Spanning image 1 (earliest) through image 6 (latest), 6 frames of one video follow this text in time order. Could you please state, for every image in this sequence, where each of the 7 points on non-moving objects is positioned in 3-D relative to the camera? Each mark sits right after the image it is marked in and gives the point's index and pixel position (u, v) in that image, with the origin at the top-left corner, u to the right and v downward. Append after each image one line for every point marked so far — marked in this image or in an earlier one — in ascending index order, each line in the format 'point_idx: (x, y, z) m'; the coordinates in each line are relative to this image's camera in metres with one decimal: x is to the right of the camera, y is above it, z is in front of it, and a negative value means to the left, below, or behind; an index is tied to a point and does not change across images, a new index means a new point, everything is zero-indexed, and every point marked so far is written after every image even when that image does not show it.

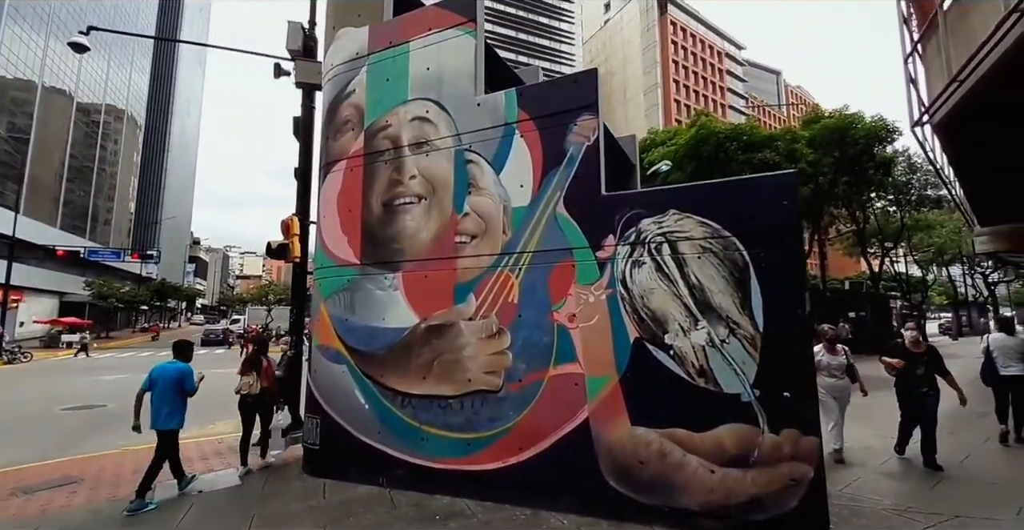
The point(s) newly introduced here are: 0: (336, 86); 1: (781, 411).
0: (-2.2, +2.3, +6.9) m
1: (+2.1, -1.1, +4.3) m
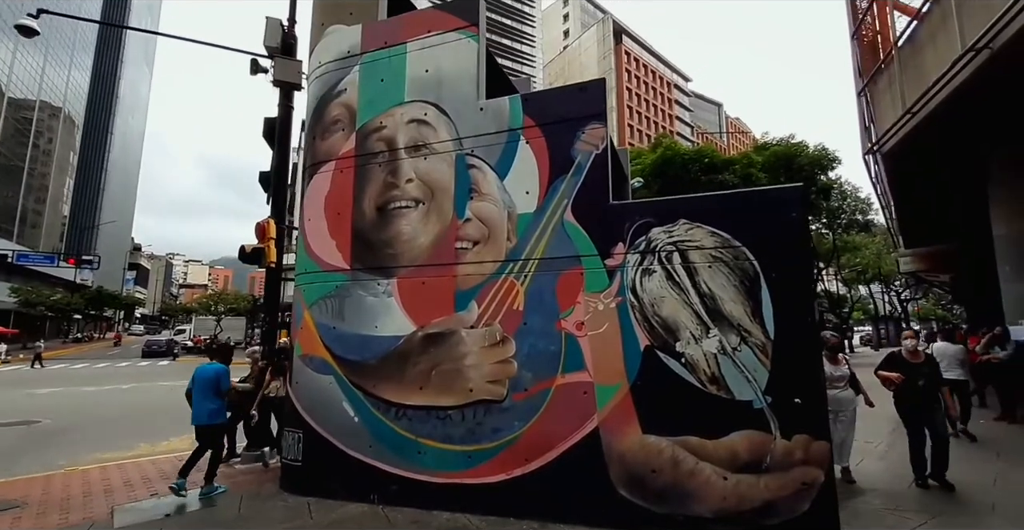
0: (-2.3, +2.2, +6.6) m
1: (+2.2, -1.2, +4.4) m
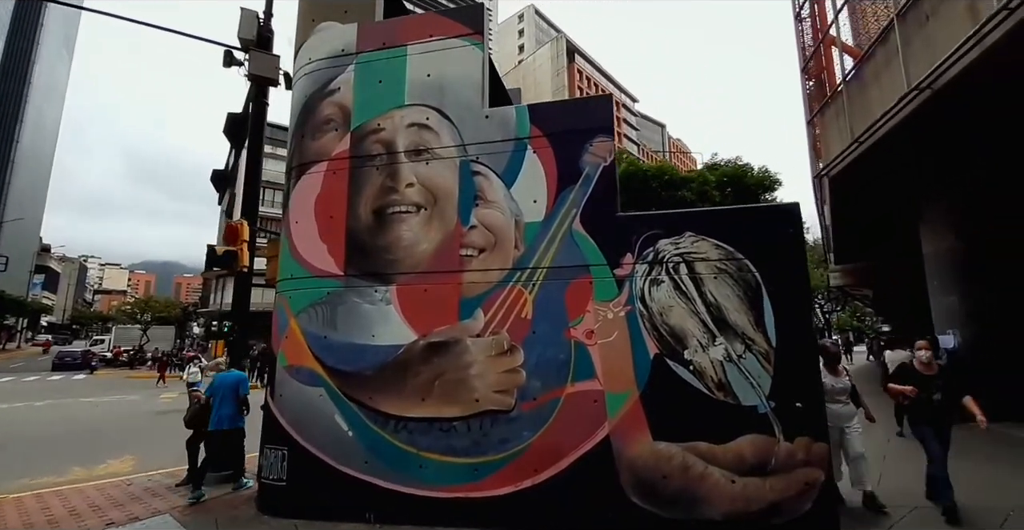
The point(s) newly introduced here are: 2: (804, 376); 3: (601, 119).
0: (-2.3, +2.1, +6.3) m
1: (+2.4, -1.3, +4.6) m
2: (+2.5, -1.0, +4.7) m
3: (+0.9, +1.4, +5.4) m
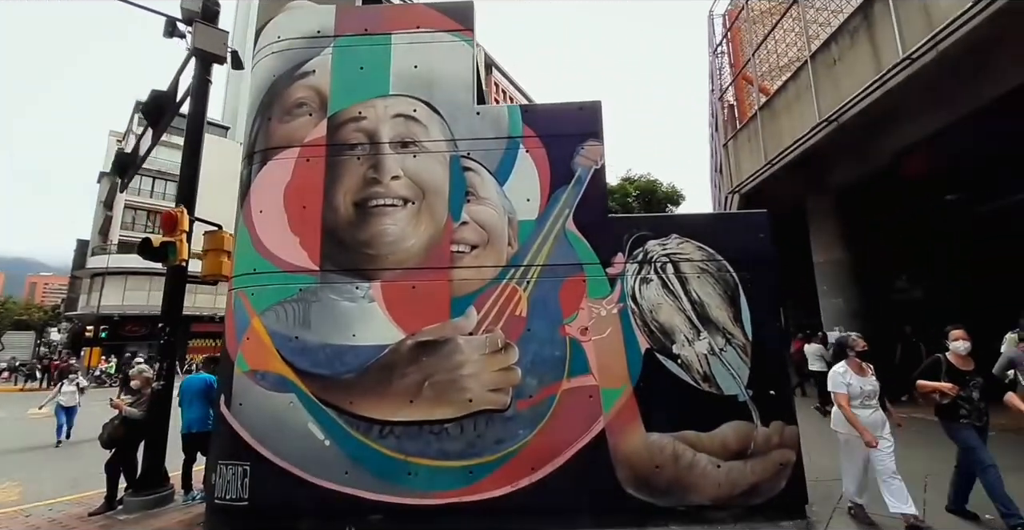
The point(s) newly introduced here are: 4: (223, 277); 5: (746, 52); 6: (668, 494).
0: (-2.5, +2.2, +5.9) m
1: (+2.4, -1.3, +5.1) m
2: (+2.5, -1.0, +5.2) m
3: (+0.8, +1.4, +5.6) m
4: (-3.7, -0.2, +6.8) m
5: (+4.7, +4.1, +10.6) m
6: (+1.4, -2.1, +5.0) m
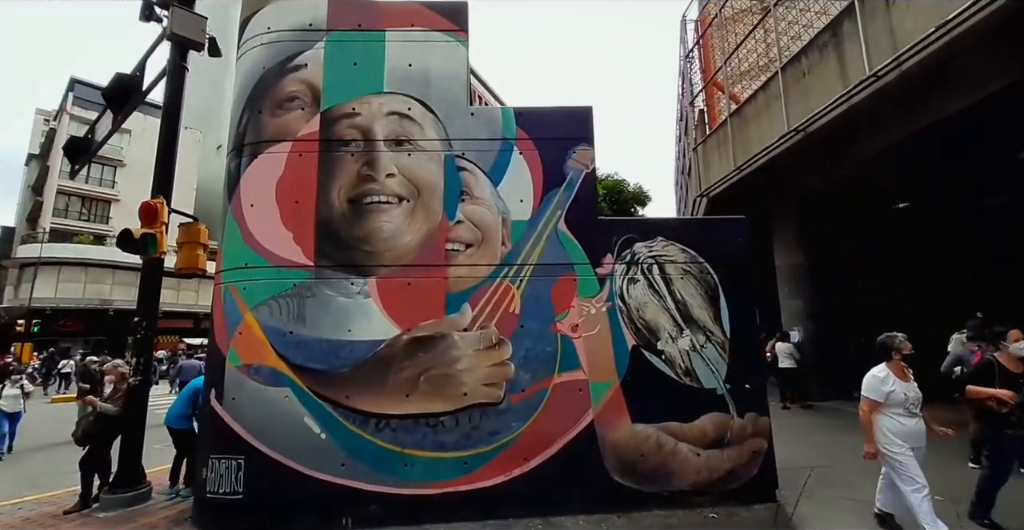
0: (-2.6, +2.2, +5.8) m
1: (+2.4, -1.4, +5.5) m
2: (+2.5, -1.0, +5.5) m
3: (+0.8, +1.4, +5.8) m
4: (-3.9, -0.1, +6.7) m
5: (+4.3, +4.2, +11.1) m
6: (+1.4, -2.1, +5.3) m
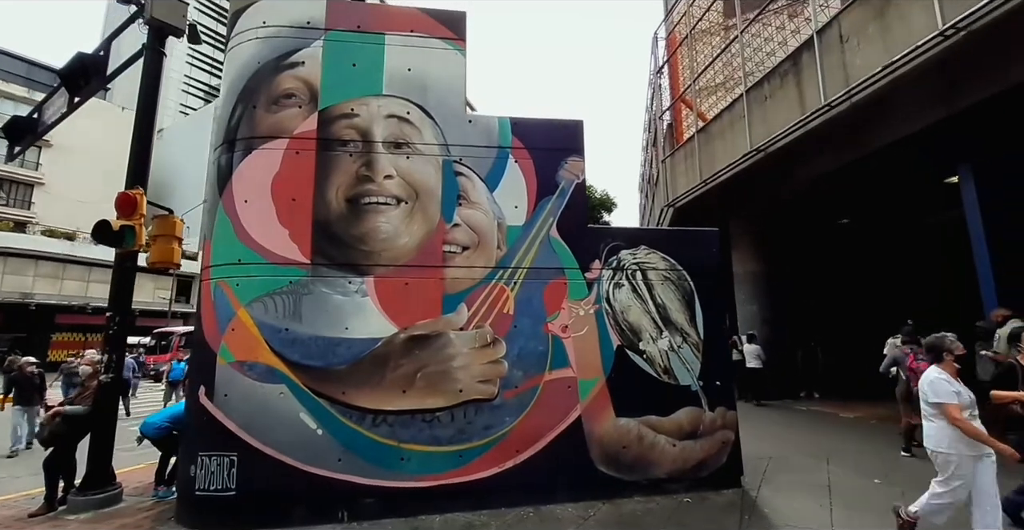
0: (-2.6, +2.3, +5.7) m
1: (+2.2, -1.4, +6.0) m
2: (+2.3, -1.1, +6.1) m
3: (+0.7, +1.4, +6.1) m
4: (-4.0, 0.0, +6.5) m
5: (+3.6, +4.1, +11.8) m
6: (+1.3, -2.1, +5.7) m
